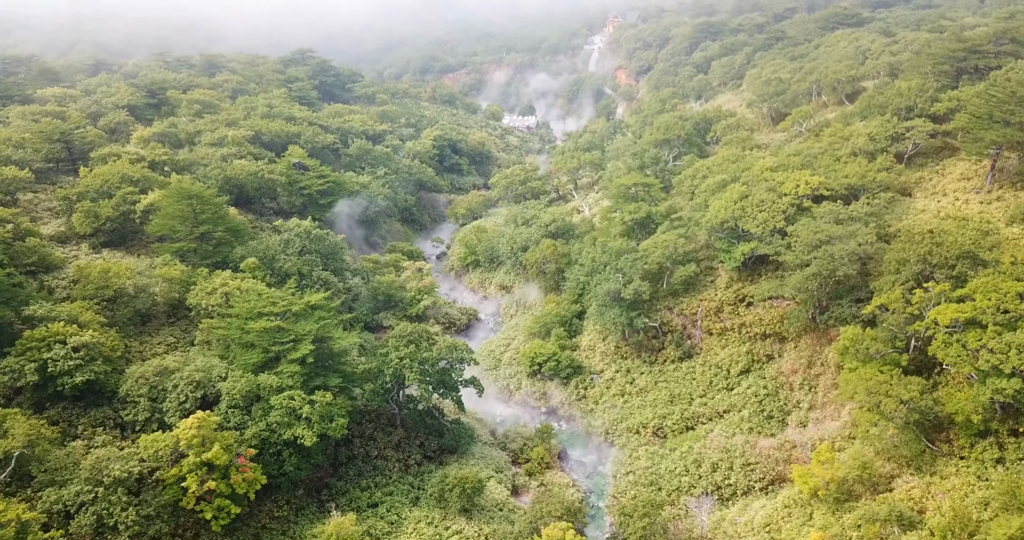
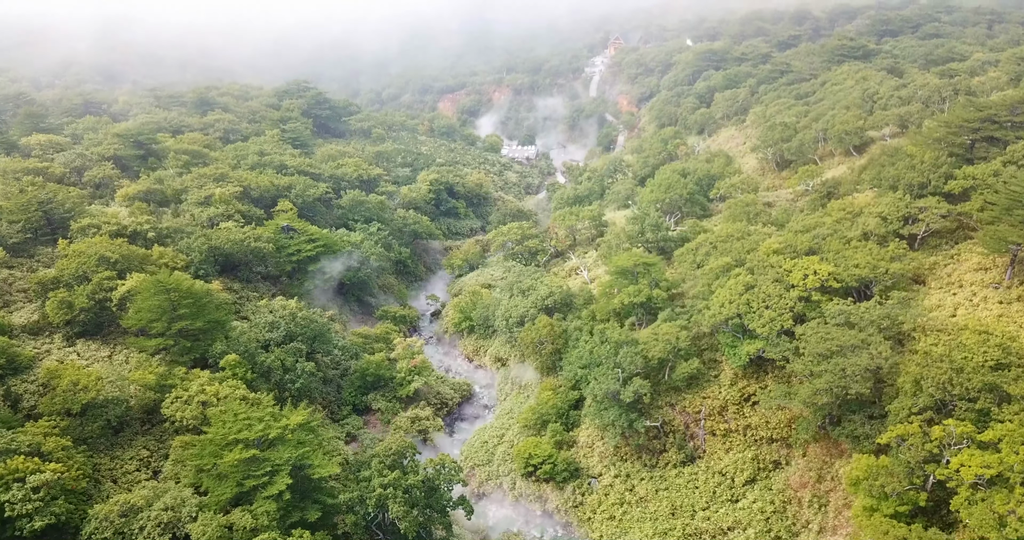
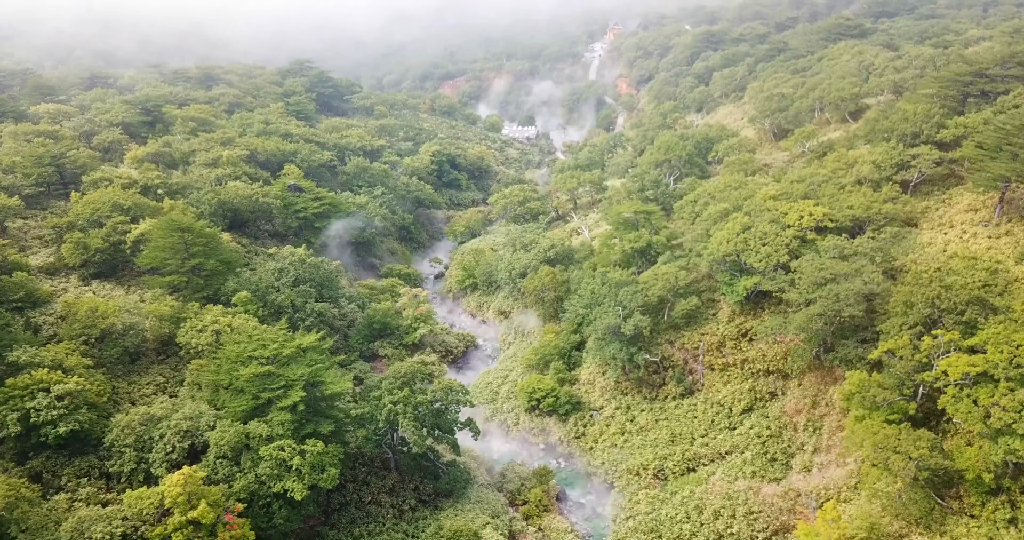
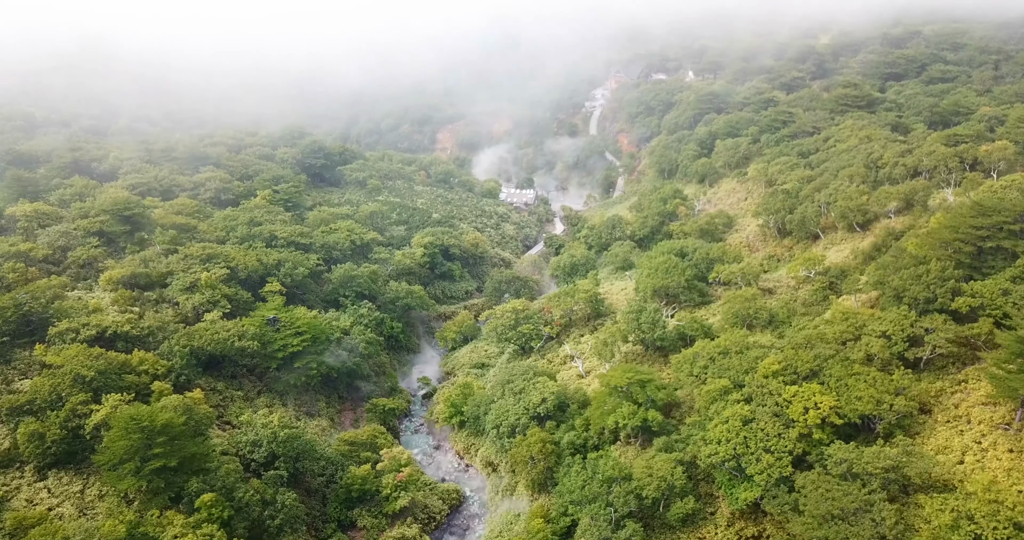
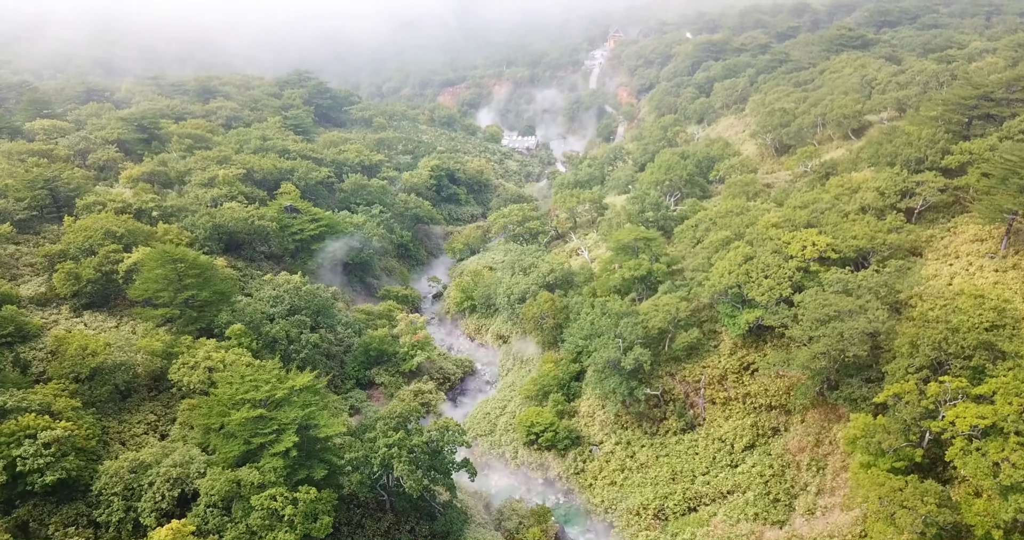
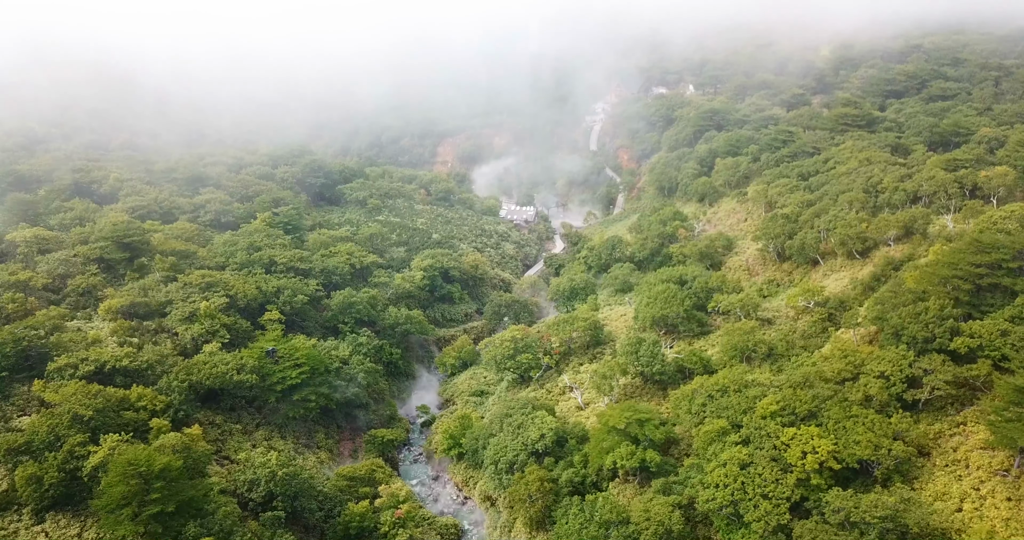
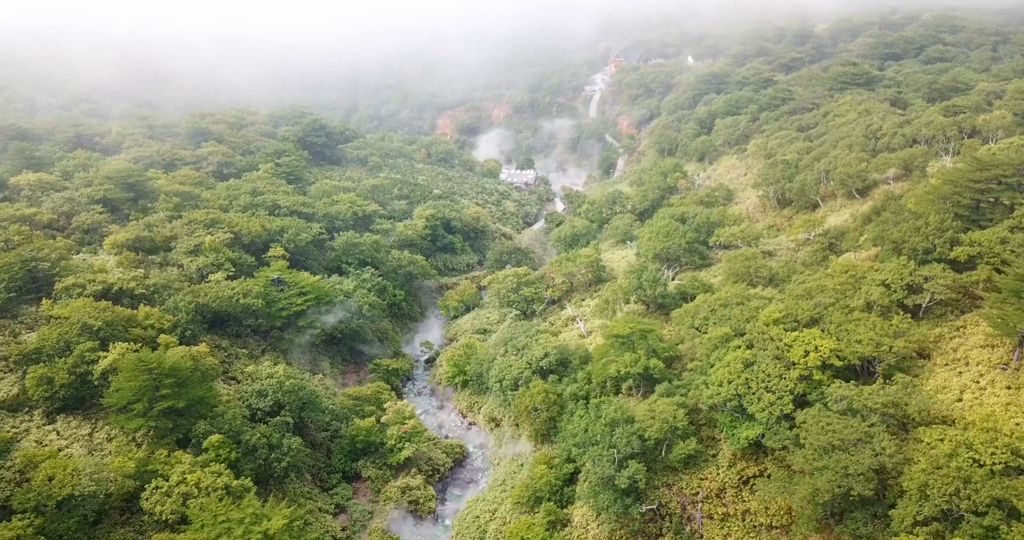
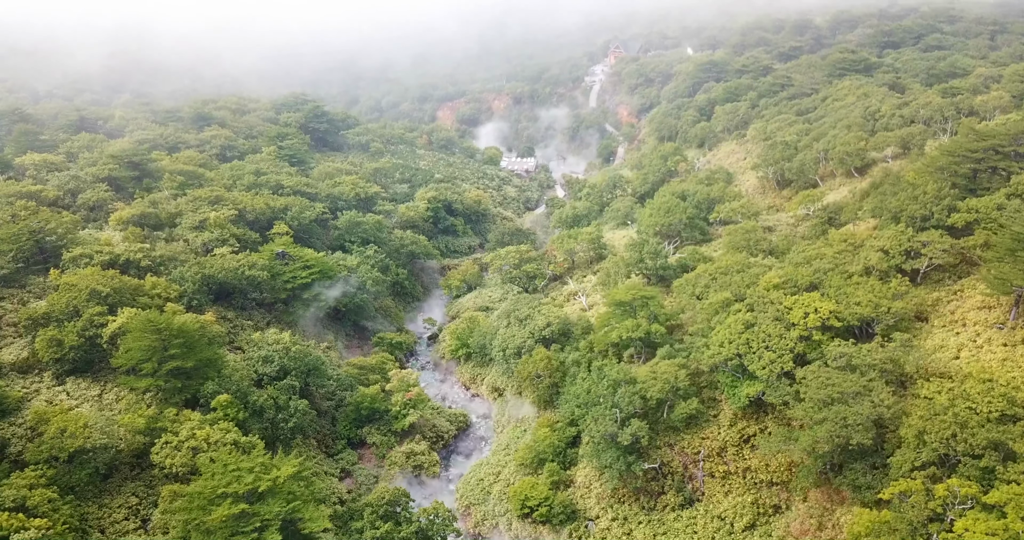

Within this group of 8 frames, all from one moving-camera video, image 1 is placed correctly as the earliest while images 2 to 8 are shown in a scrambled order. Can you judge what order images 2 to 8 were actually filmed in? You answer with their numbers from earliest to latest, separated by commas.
3, 5, 2, 8, 7, 4, 6
